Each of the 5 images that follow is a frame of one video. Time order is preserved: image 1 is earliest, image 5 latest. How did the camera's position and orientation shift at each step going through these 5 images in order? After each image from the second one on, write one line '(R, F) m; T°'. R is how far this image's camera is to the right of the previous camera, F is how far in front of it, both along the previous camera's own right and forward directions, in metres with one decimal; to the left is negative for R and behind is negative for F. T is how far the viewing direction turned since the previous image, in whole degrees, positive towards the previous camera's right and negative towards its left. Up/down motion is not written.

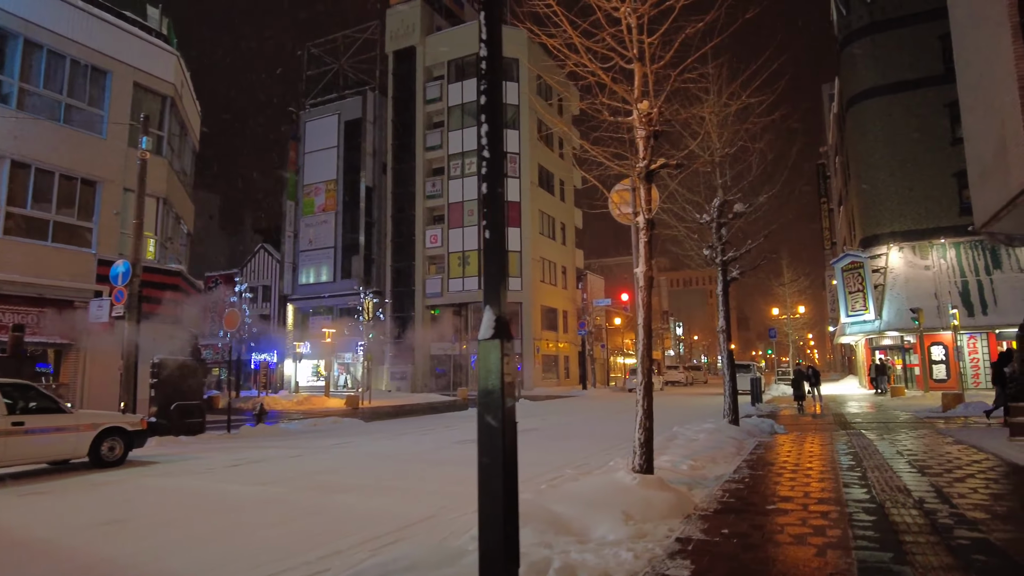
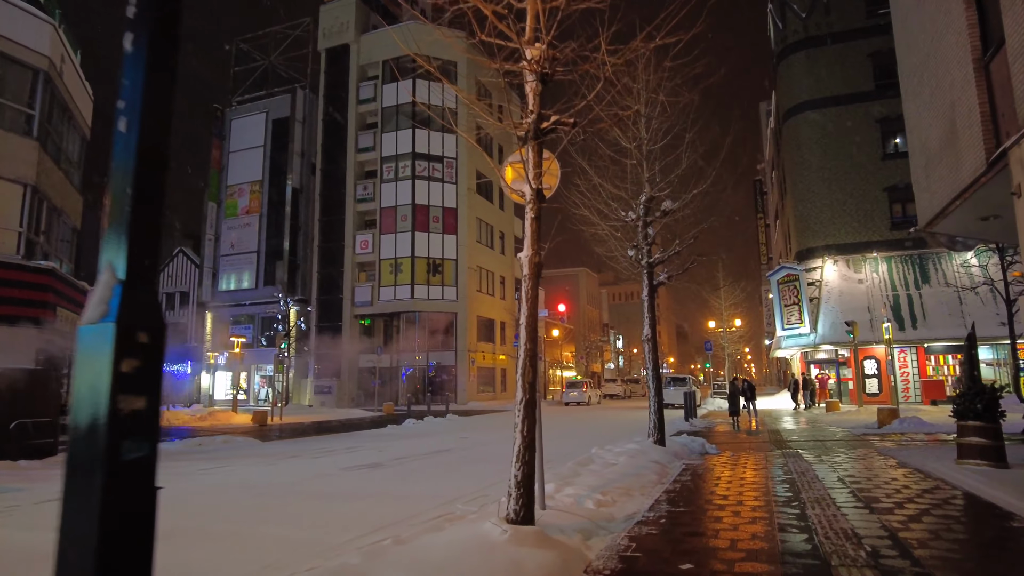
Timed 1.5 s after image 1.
(+0.8, +1.5) m; +5°
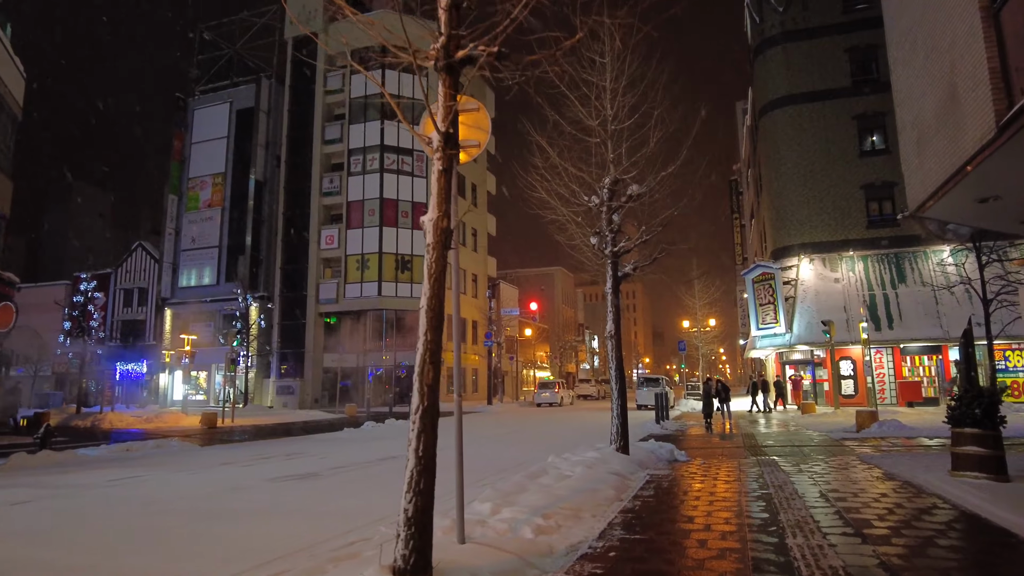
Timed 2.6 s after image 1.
(+0.5, +1.1) m; +2°
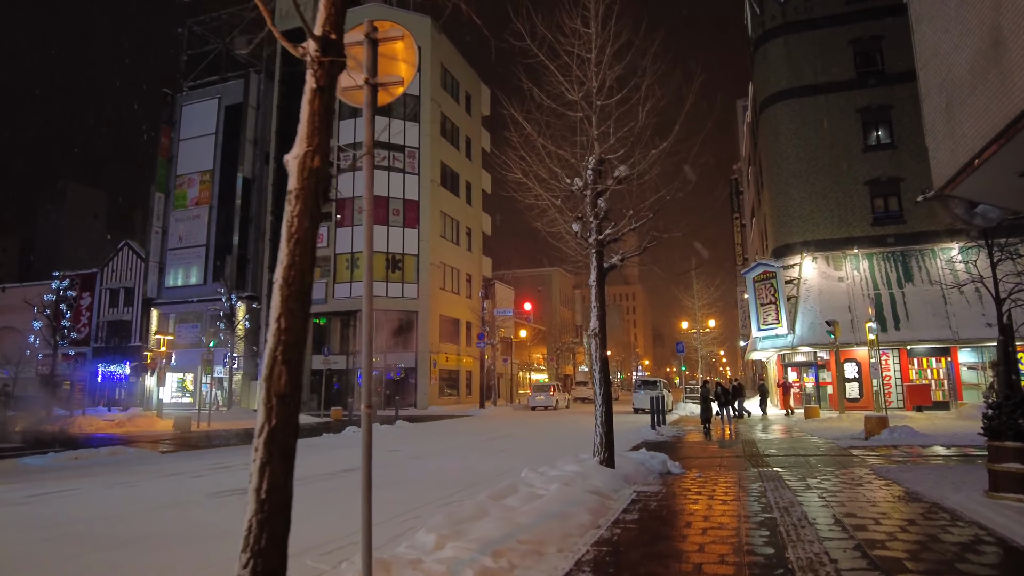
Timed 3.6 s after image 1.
(+0.4, +1.1) m; 0°
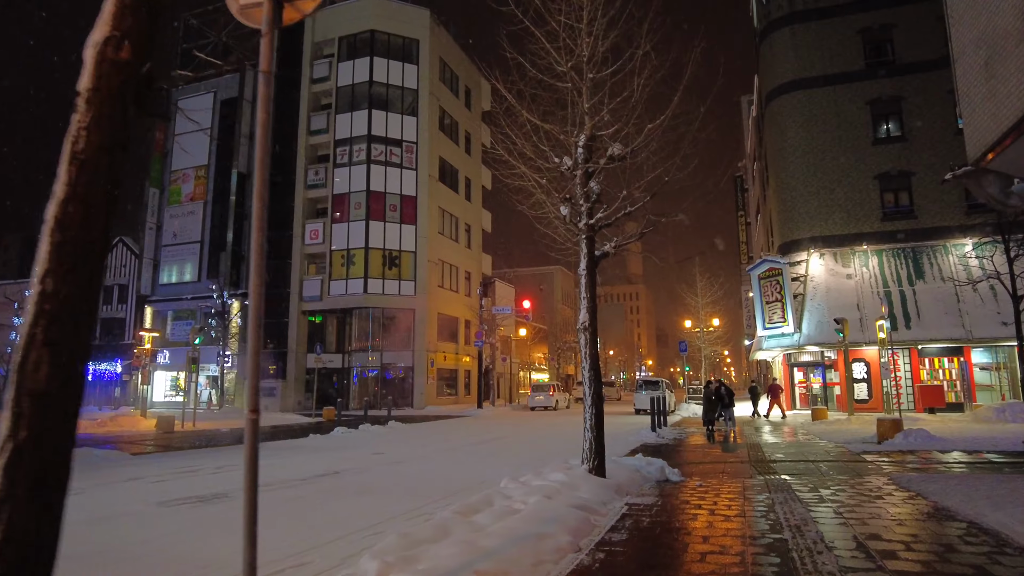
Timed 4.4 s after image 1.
(+0.3, +0.8) m; 0°
